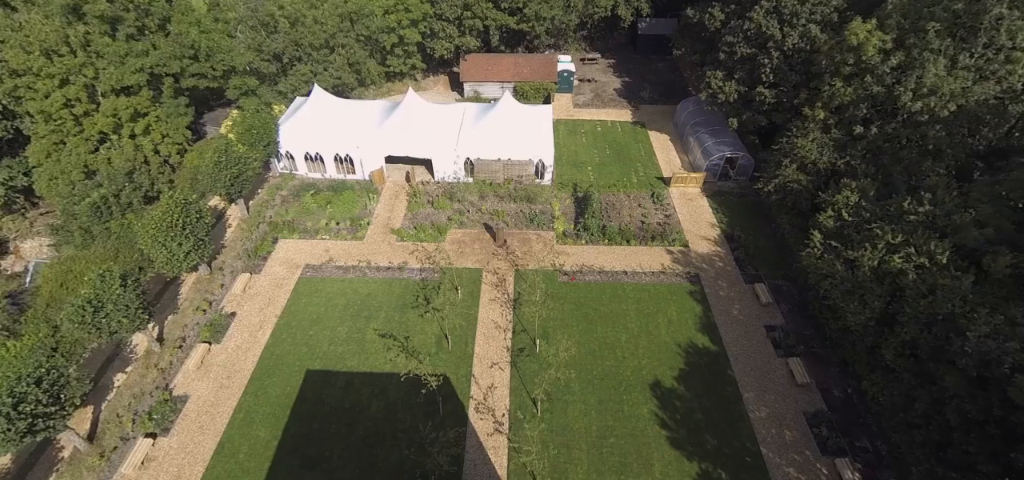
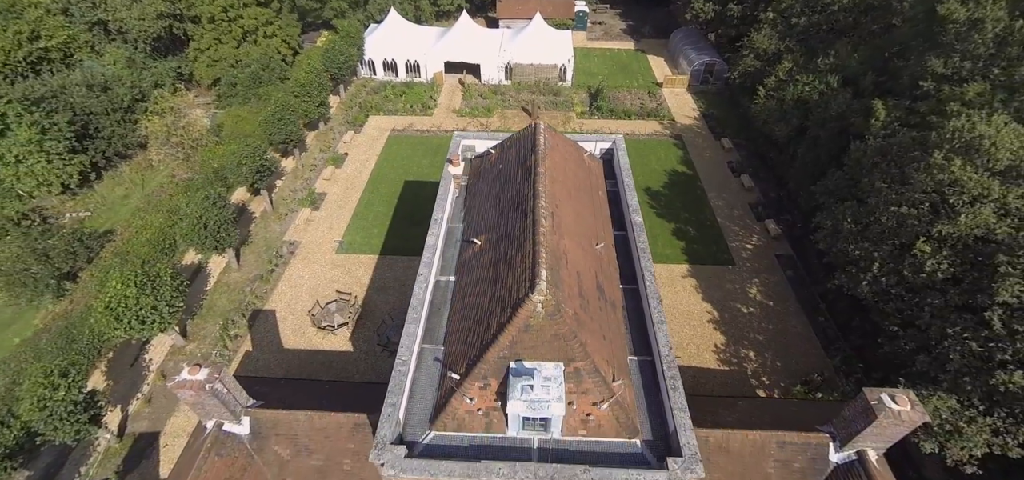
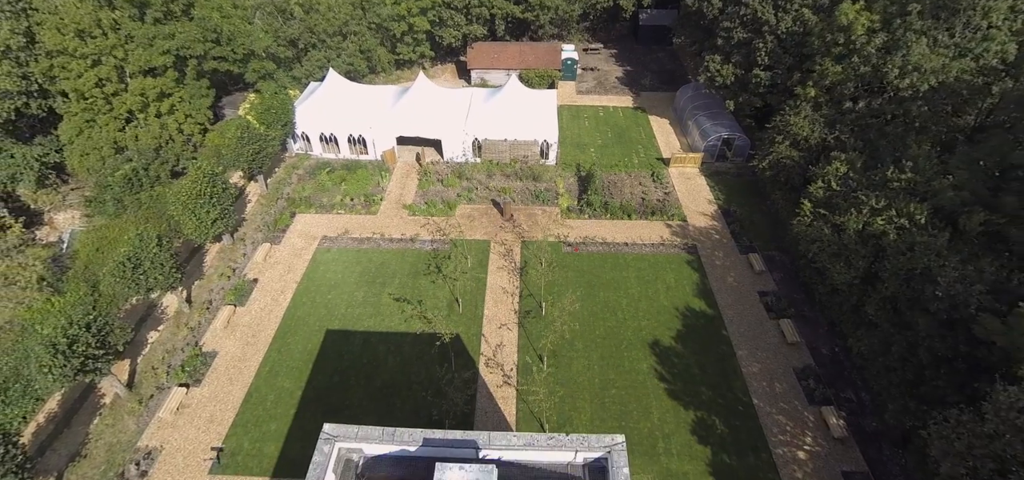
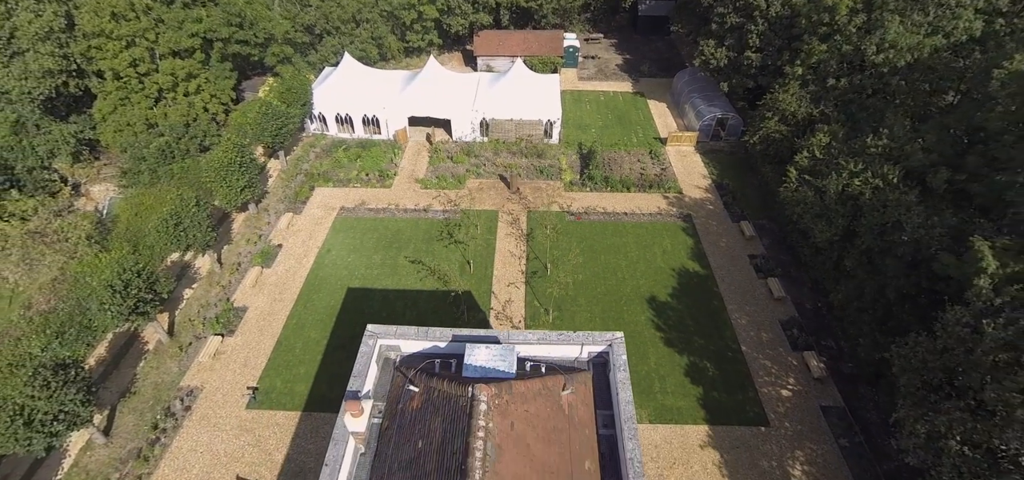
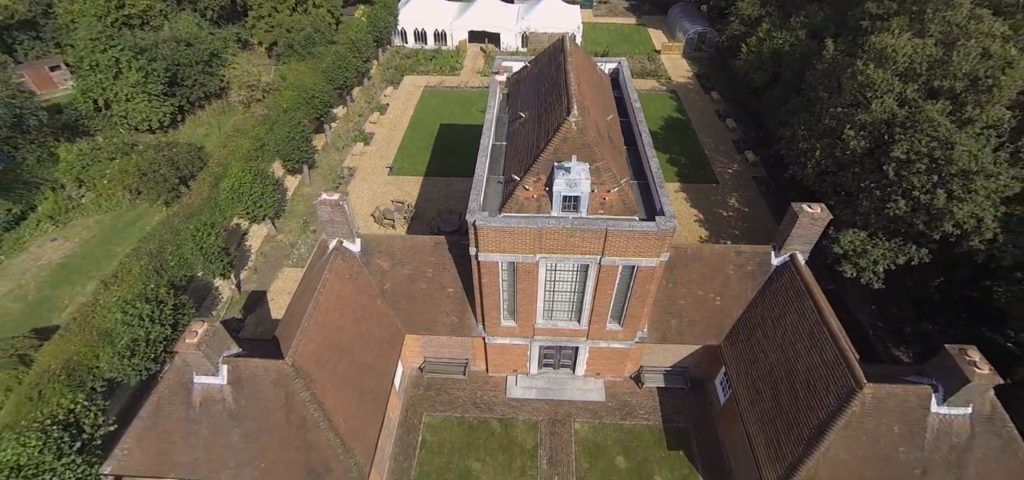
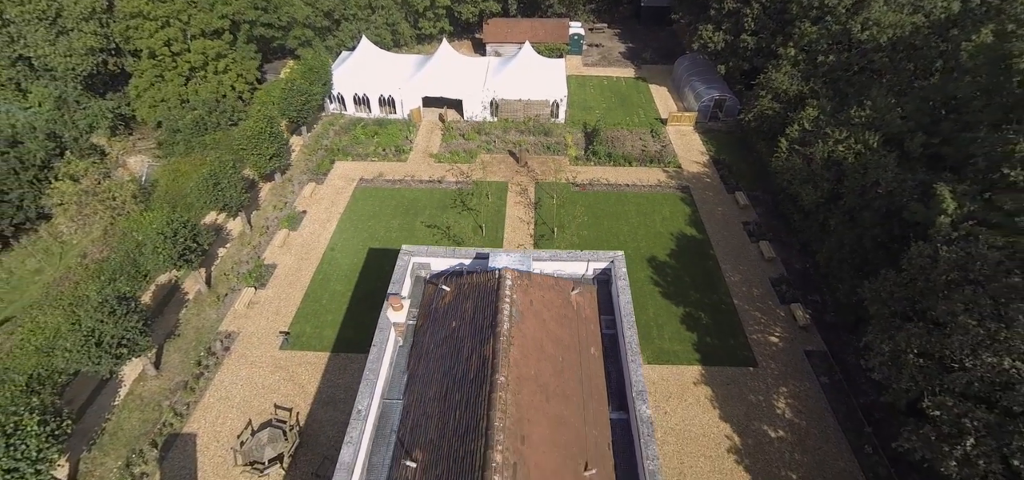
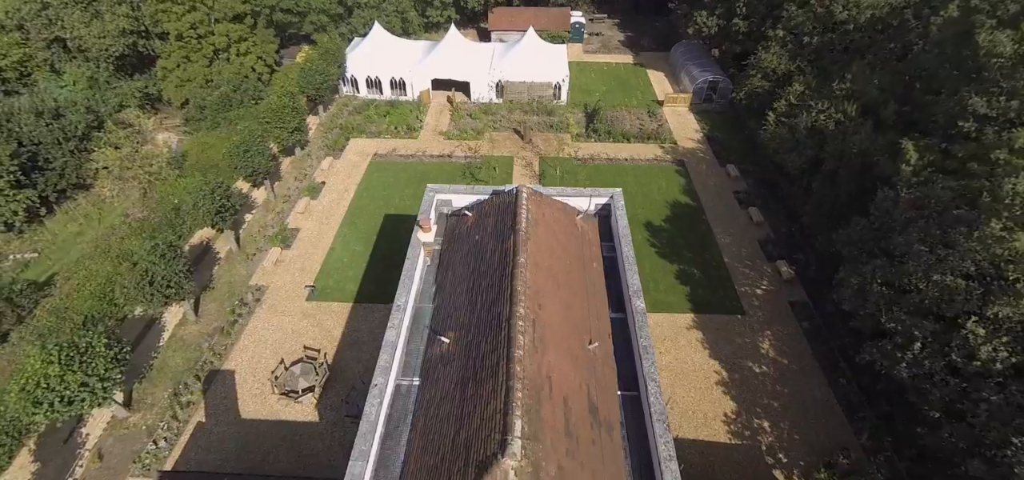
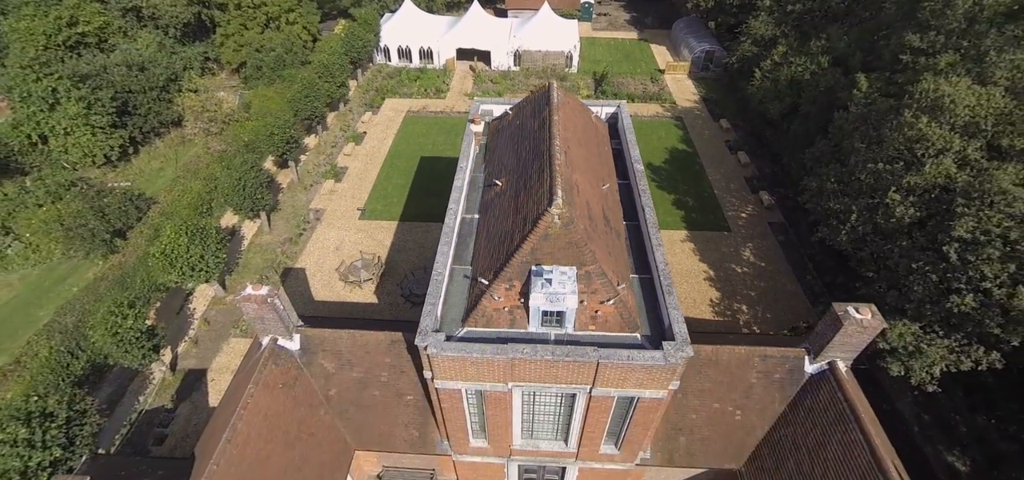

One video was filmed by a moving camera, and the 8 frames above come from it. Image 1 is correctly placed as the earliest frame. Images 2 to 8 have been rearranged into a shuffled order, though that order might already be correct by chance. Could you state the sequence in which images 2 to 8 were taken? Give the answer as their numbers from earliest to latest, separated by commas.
3, 4, 6, 7, 2, 8, 5
